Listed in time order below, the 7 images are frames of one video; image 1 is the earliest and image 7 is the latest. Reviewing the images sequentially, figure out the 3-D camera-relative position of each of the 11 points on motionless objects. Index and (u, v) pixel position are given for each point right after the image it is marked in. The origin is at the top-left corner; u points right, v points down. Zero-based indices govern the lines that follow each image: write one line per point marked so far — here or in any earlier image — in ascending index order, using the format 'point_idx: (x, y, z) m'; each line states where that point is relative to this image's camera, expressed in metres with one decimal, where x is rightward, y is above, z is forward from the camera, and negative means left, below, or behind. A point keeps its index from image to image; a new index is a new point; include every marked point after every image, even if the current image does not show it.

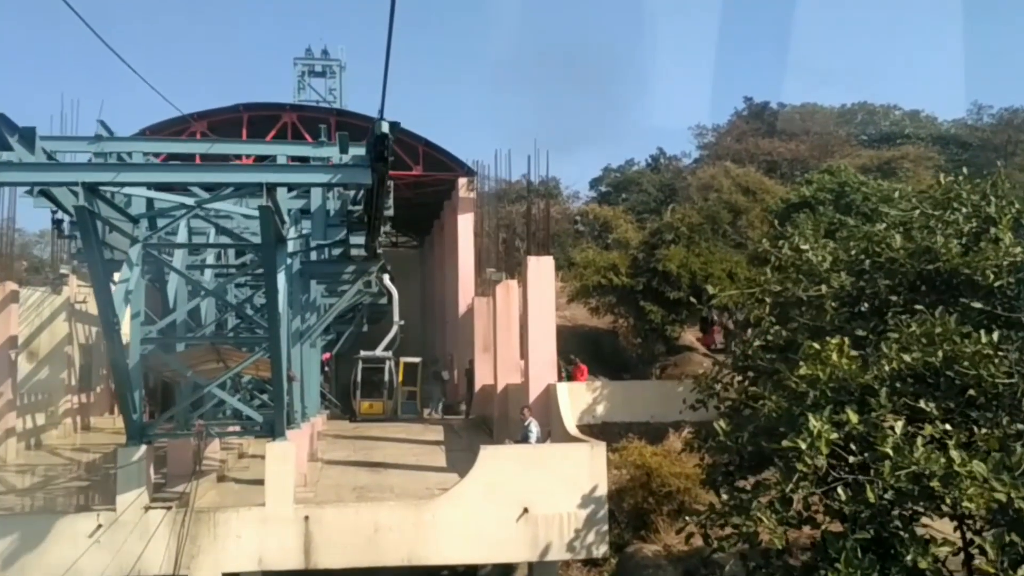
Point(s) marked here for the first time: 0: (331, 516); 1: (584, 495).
0: (-1.8, -2.3, +13.6) m
1: (+0.8, -2.2, +14.1) m
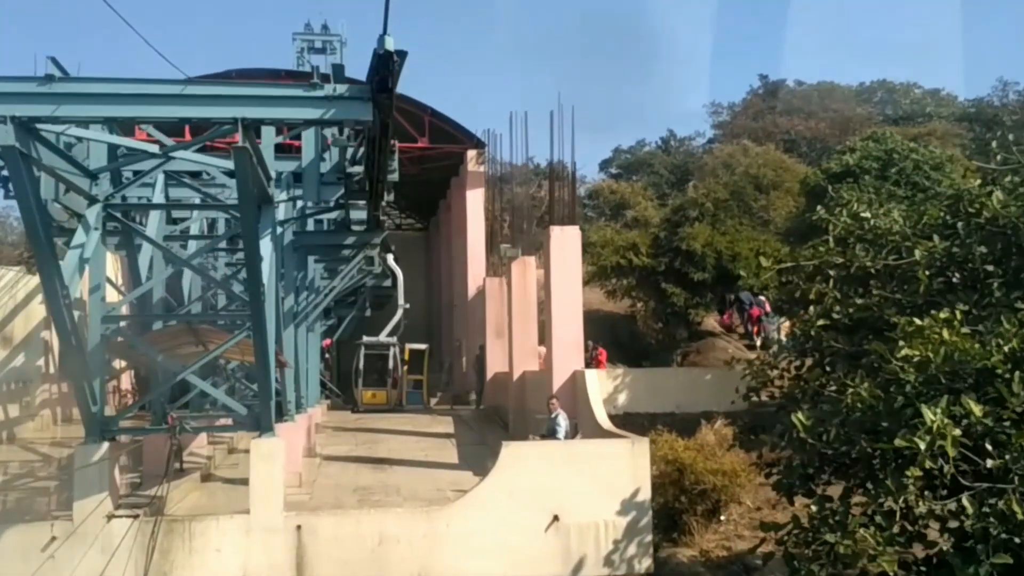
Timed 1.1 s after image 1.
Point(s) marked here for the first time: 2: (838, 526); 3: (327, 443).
0: (-1.6, -2.0, +11.5) m
1: (+1.0, -1.9, +12.0) m
2: (+2.1, -1.5, +8.6) m
3: (-2.7, -2.3, +19.9) m
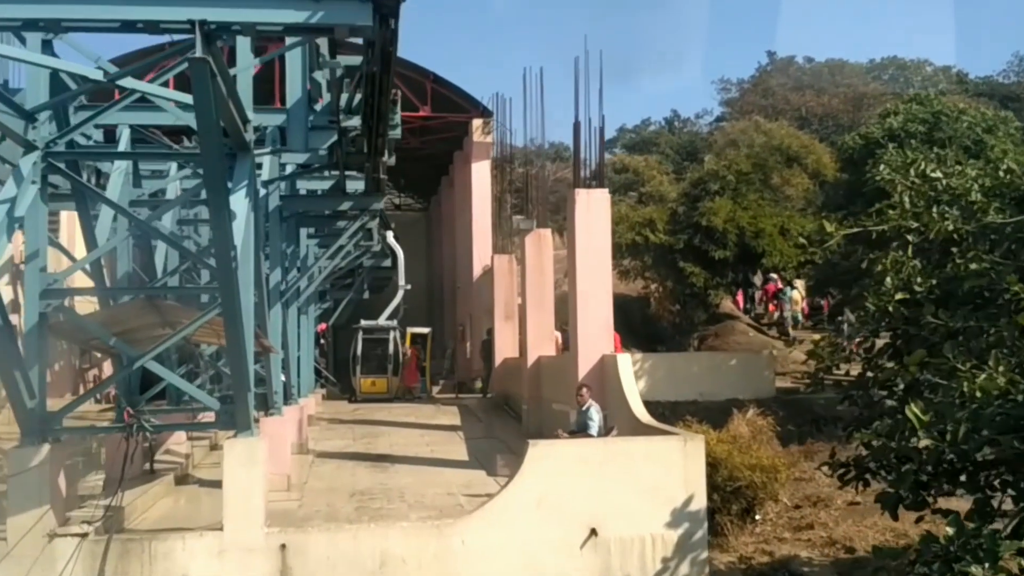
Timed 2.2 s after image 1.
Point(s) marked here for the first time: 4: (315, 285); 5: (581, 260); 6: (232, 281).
0: (-1.4, -1.8, +9.5) m
1: (+1.2, -1.7, +10.0) m
2: (+2.3, -1.3, +6.6) m
3: (-2.5, -2.0, +17.8) m
4: (-2.7, 0.0, +18.4) m
5: (+0.7, +0.3, +13.9) m
6: (-1.8, 0.0, +8.9) m
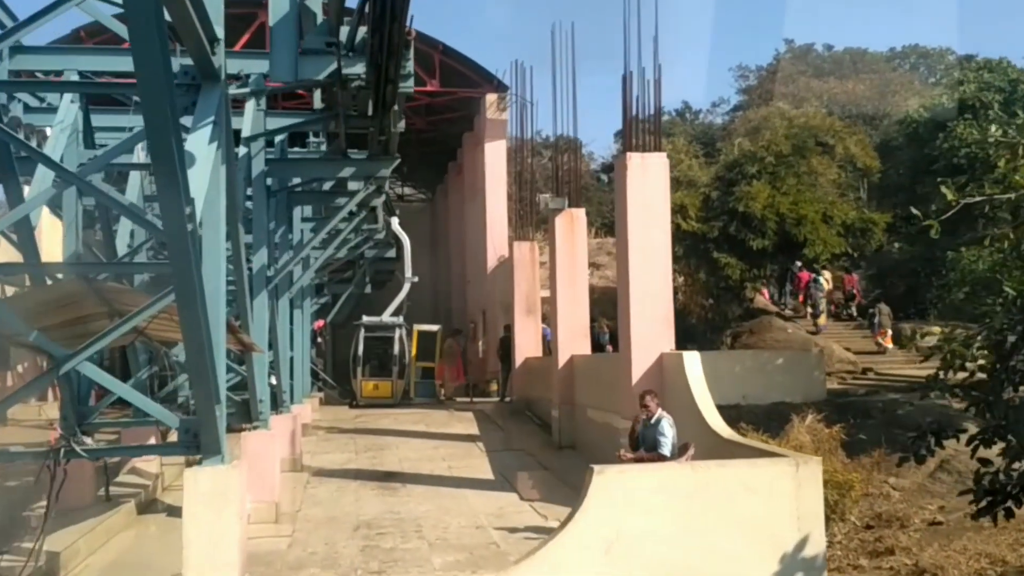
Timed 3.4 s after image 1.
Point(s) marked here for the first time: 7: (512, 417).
0: (-1.0, -1.7, +7.0) m
1: (+1.5, -1.5, +7.6) m
2: (+2.6, -1.2, +4.1) m
3: (-2.2, -1.9, +15.4) m
4: (-2.4, +0.2, +16.0) m
5: (+1.0, +0.4, +11.4) m
6: (-1.5, +0.2, +6.4) m
7: (0.0, -1.7, +18.1) m
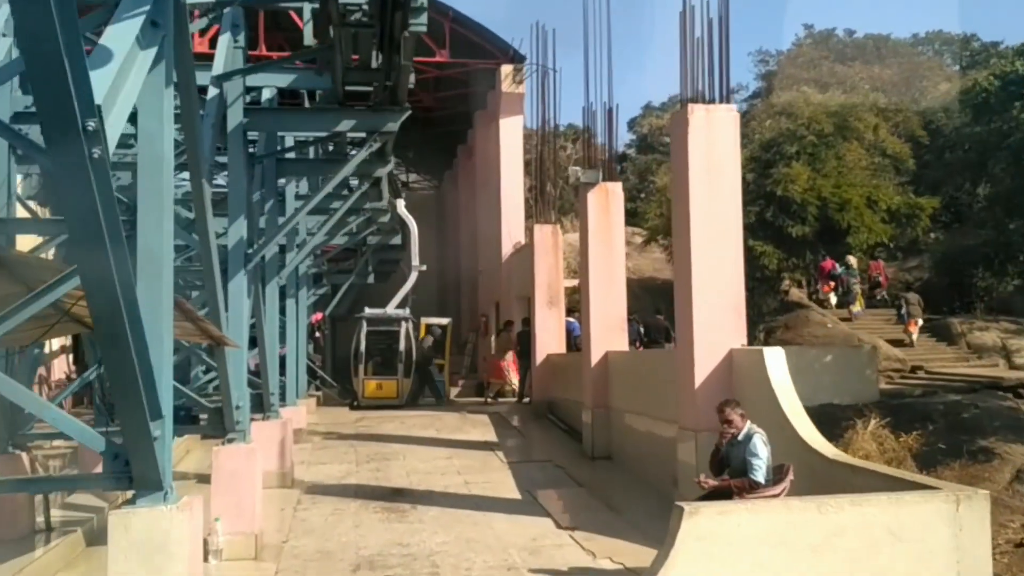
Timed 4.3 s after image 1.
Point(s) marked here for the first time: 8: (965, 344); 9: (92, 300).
0: (-0.8, -1.5, +4.9) m
1: (+1.8, -1.4, +5.5) m
2: (+2.9, -1.1, +2.0) m
3: (-2.0, -1.7, +13.3) m
4: (-2.1, +0.3, +13.9) m
5: (+1.3, +0.6, +9.3) m
6: (-1.3, +0.3, +4.3) m
7: (+0.3, -1.6, +16.0) m
8: (+6.6, -0.8, +19.6) m
9: (-1.4, +0.1, +4.5) m
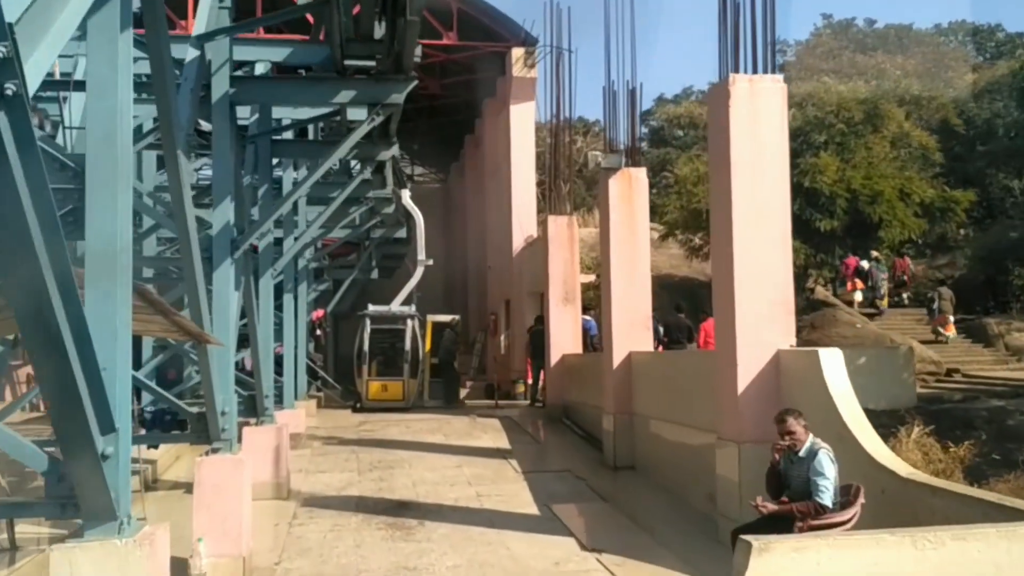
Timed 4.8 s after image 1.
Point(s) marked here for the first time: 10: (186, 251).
0: (-0.7, -1.5, +3.9) m
1: (+1.9, -1.4, +4.4) m
2: (+3.0, -1.0, +1.0) m
3: (-1.8, -1.7, +12.3) m
4: (-2.0, +0.4, +12.9) m
5: (+1.4, +0.6, +8.3) m
6: (-1.2, +0.3, +3.3) m
7: (+0.4, -1.5, +15.0) m
8: (+6.8, -0.8, +18.6) m
9: (-1.3, +0.1, +3.5) m
10: (-1.6, +0.2, +6.6) m
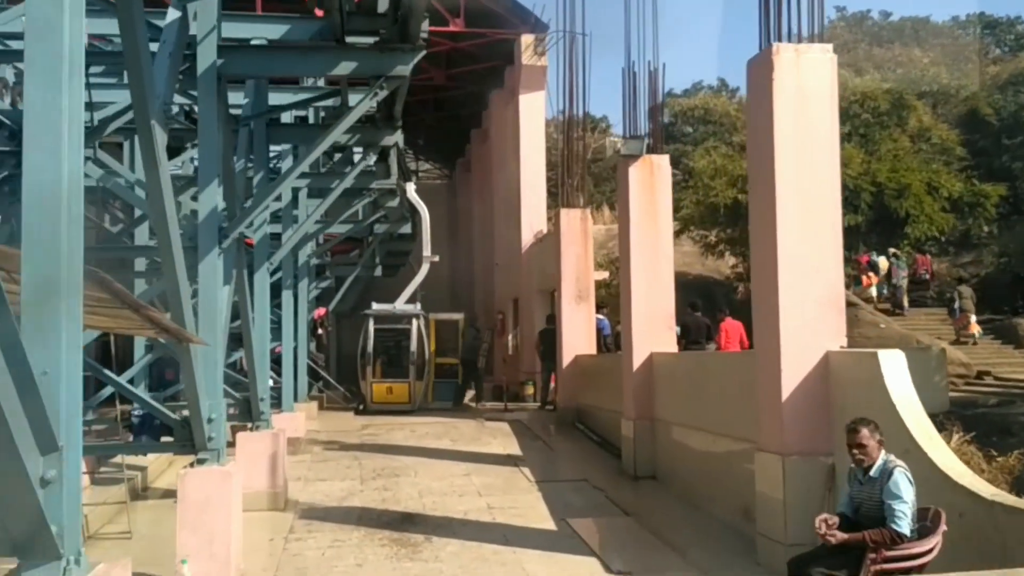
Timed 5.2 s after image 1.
0: (-0.6, -1.5, +3.1) m
1: (+2.0, -1.3, +3.6) m
2: (+3.1, -1.0, +0.2) m
3: (-1.7, -1.6, +11.5) m
4: (-1.9, +0.4, +12.0) m
5: (+1.5, +0.6, +7.5) m
6: (-1.1, +0.4, +2.5) m
7: (+0.5, -1.5, +14.2) m
8: (+6.9, -0.8, +17.8) m
9: (-1.2, +0.1, +2.7) m
10: (-1.5, +0.2, +5.8) m
